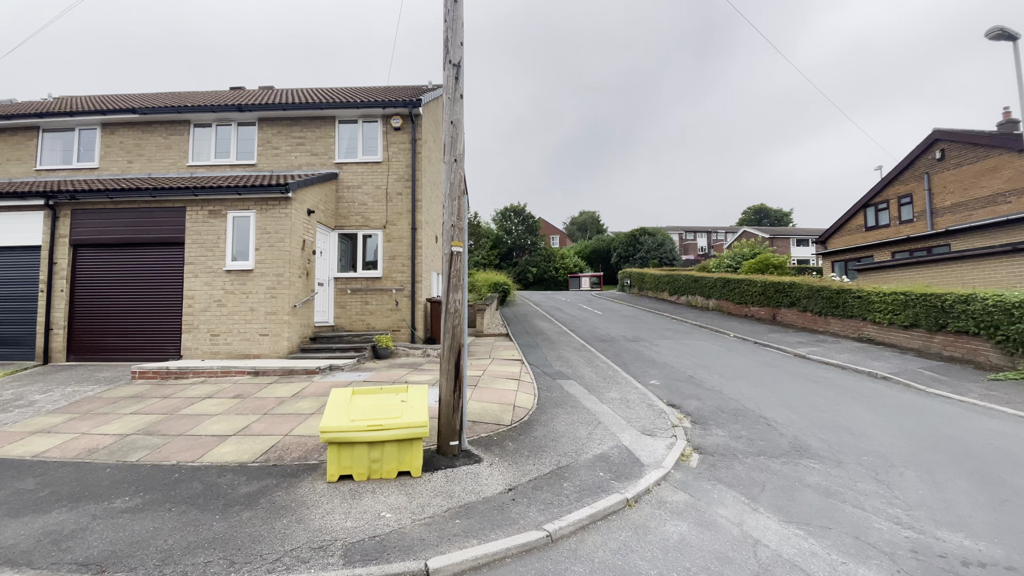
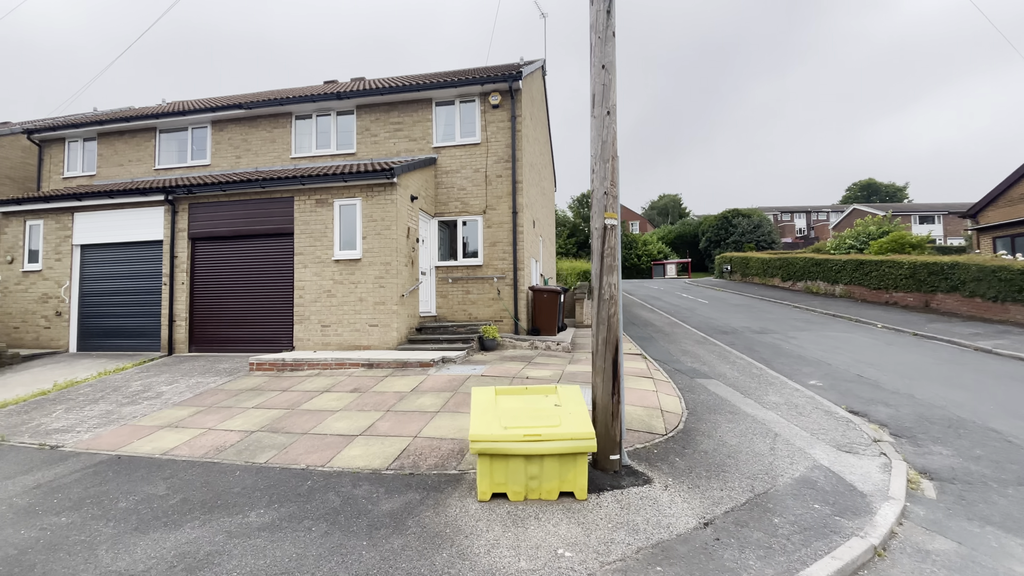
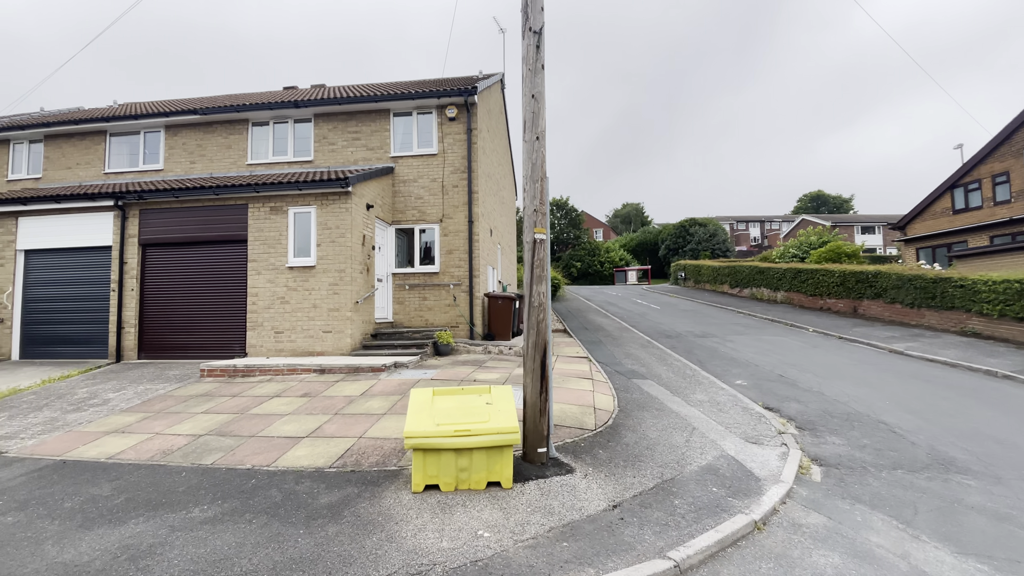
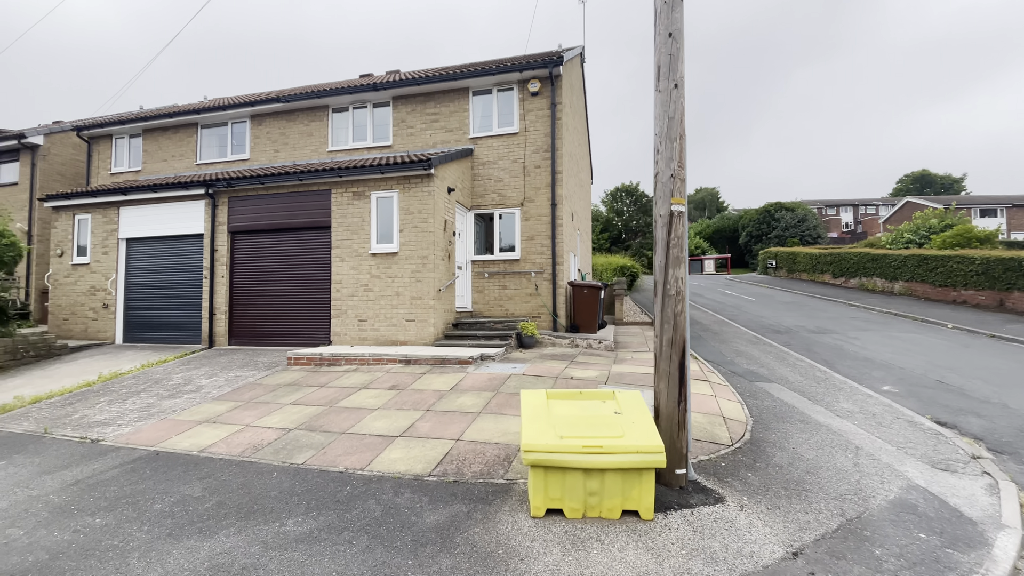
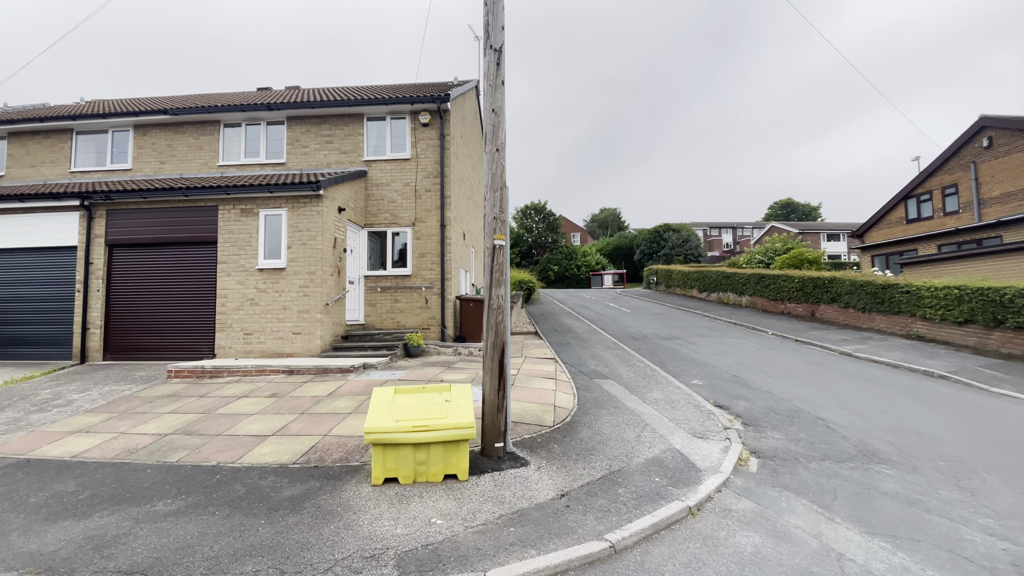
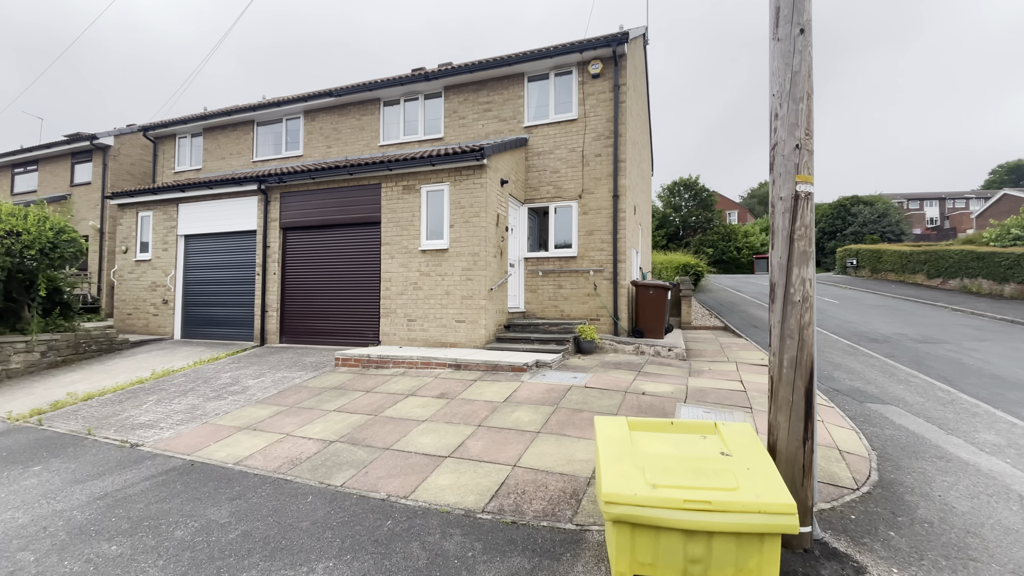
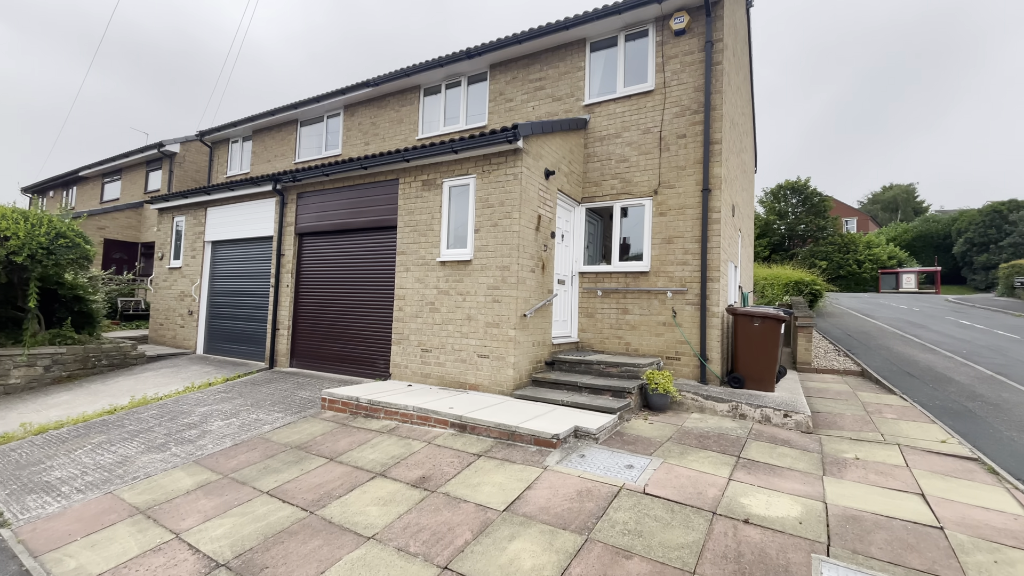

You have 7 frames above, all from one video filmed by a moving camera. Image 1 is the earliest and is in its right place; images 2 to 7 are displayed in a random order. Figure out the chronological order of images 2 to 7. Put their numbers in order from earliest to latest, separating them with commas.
5, 3, 2, 4, 6, 7
